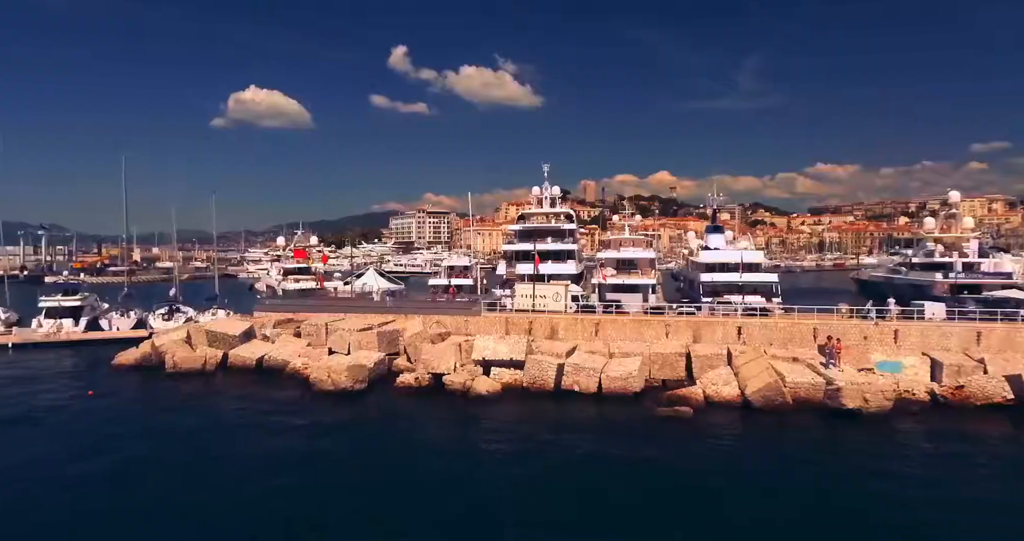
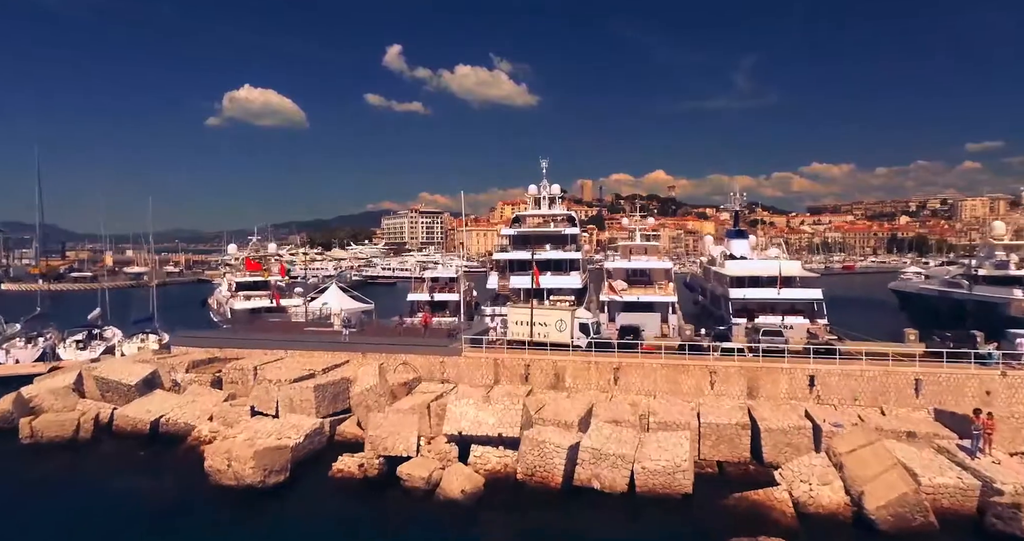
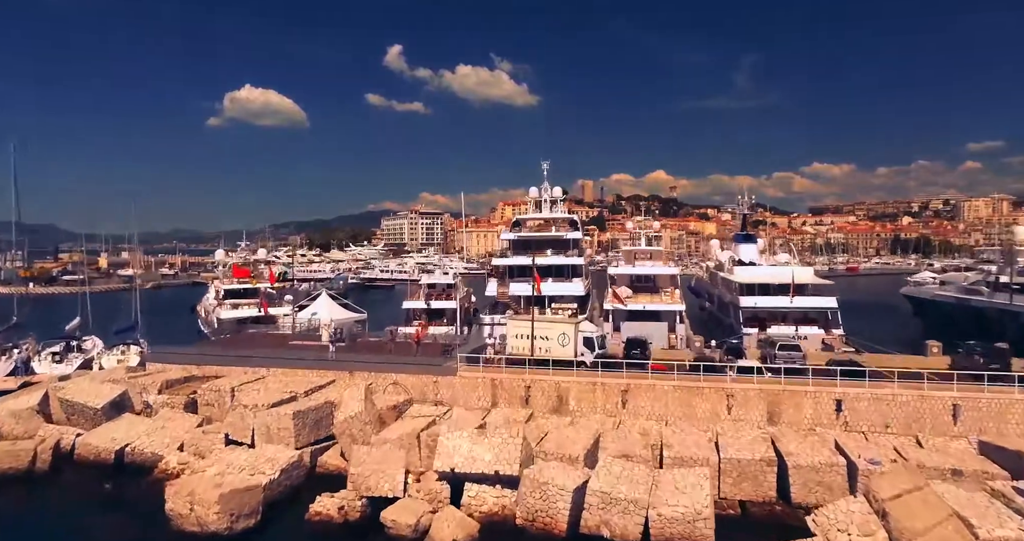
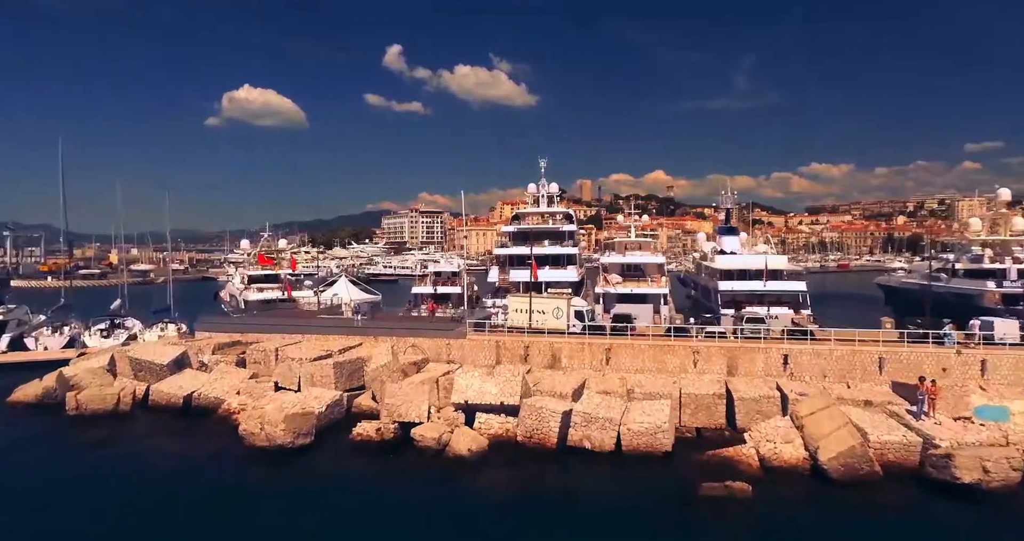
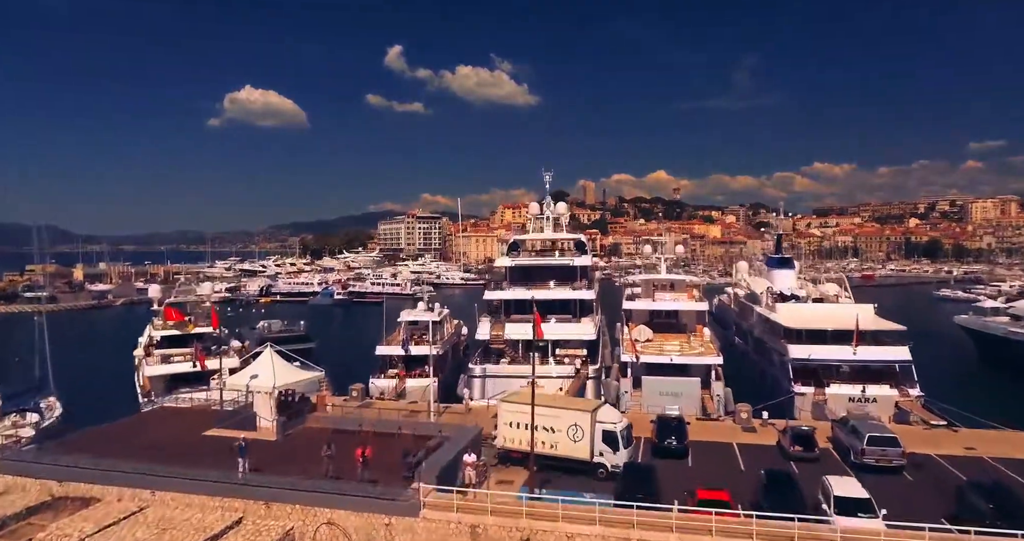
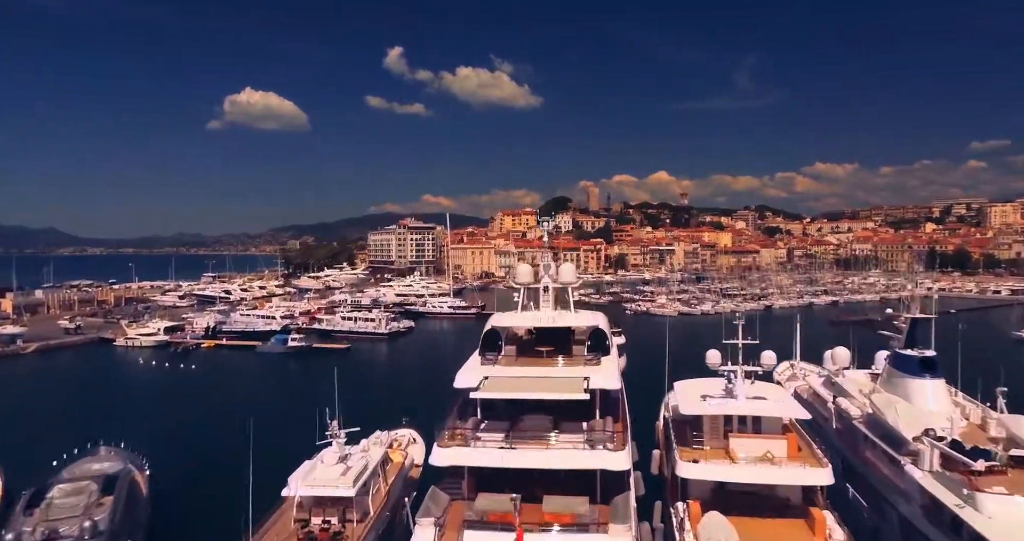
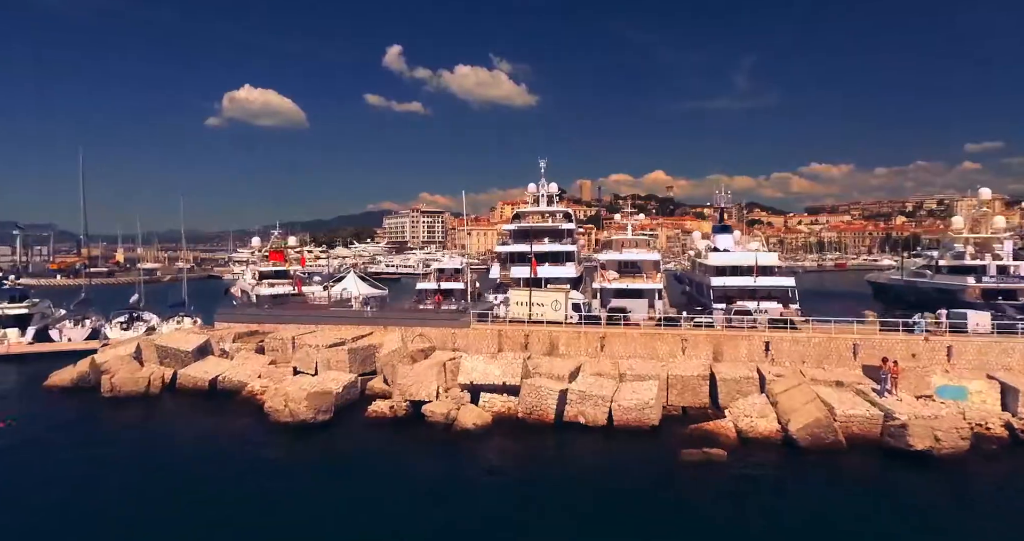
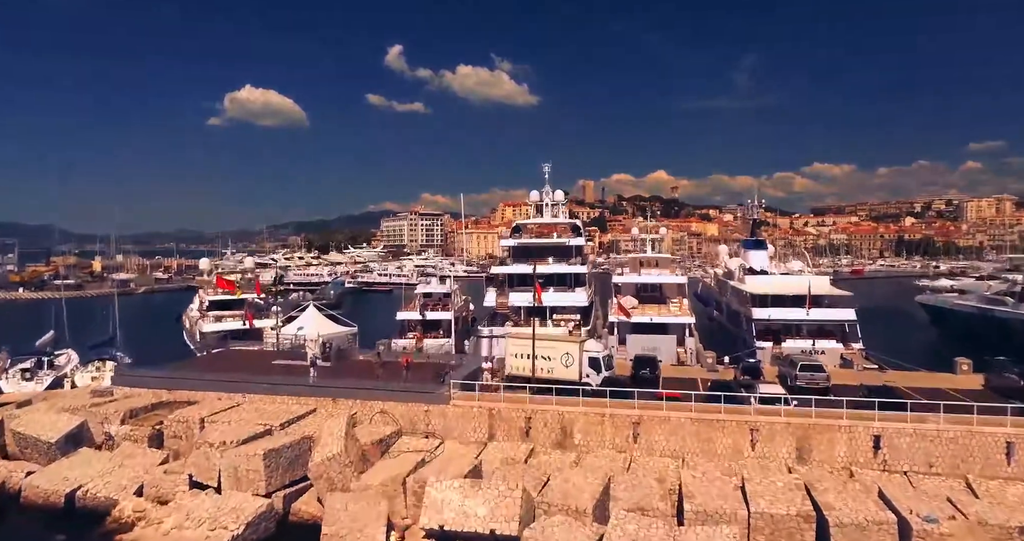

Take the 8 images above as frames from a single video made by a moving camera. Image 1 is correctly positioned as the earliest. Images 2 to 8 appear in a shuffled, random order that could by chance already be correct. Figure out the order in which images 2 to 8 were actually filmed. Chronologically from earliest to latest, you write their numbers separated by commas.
7, 4, 2, 3, 8, 5, 6
